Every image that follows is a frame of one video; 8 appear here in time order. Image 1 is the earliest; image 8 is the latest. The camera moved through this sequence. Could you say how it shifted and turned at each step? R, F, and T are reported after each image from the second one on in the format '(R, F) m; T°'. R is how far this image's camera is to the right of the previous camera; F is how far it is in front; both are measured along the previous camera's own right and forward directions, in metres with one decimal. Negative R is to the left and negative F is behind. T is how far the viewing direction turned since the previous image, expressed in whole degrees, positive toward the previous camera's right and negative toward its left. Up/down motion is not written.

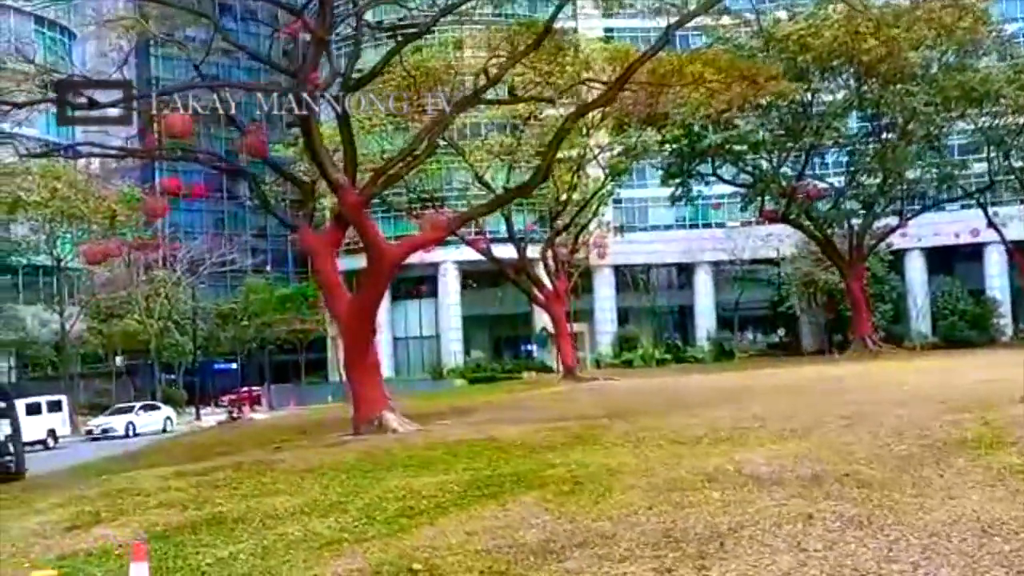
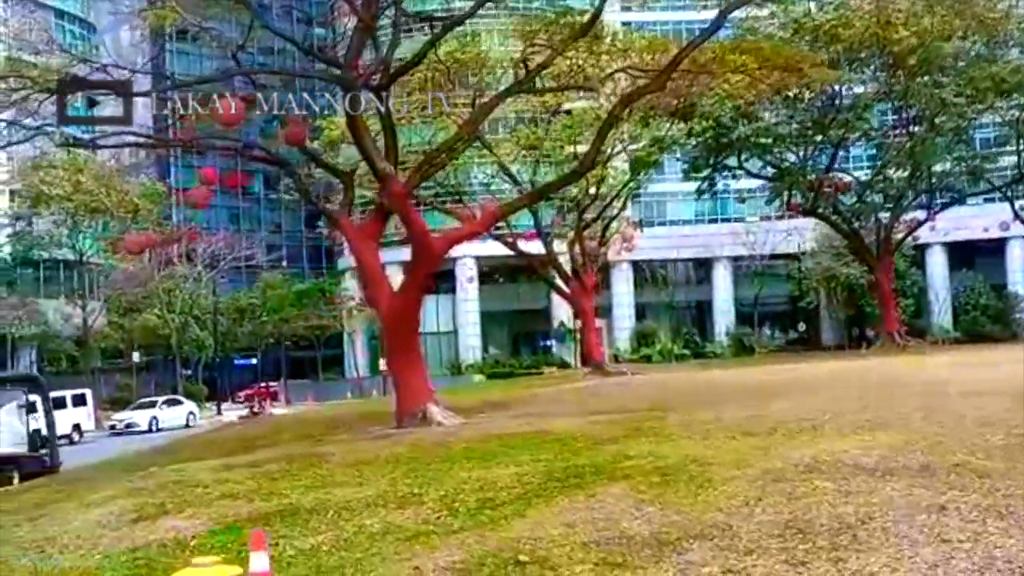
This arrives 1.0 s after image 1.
(-0.5, +0.3) m; 0°
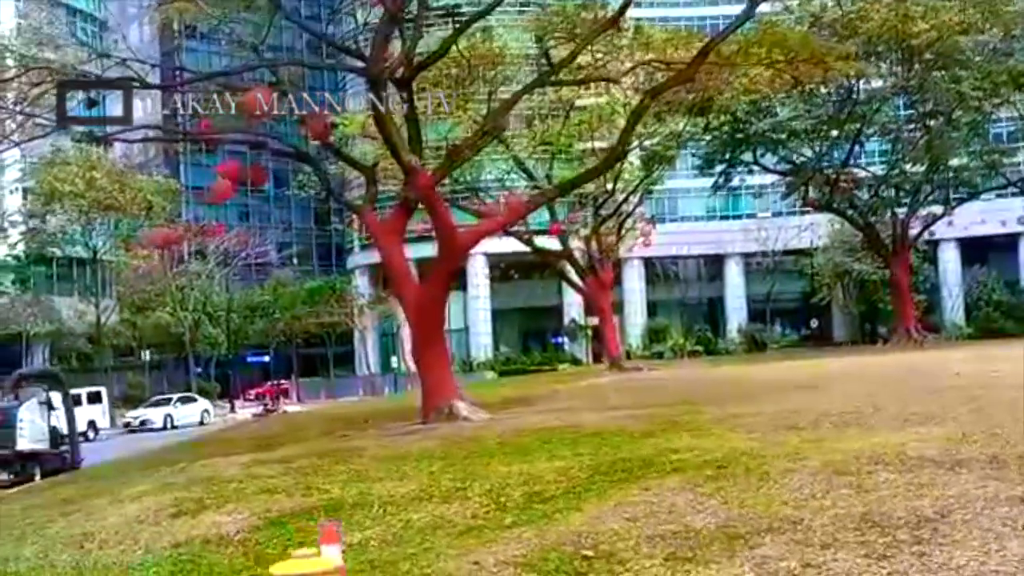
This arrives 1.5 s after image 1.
(-0.3, +0.2) m; 0°
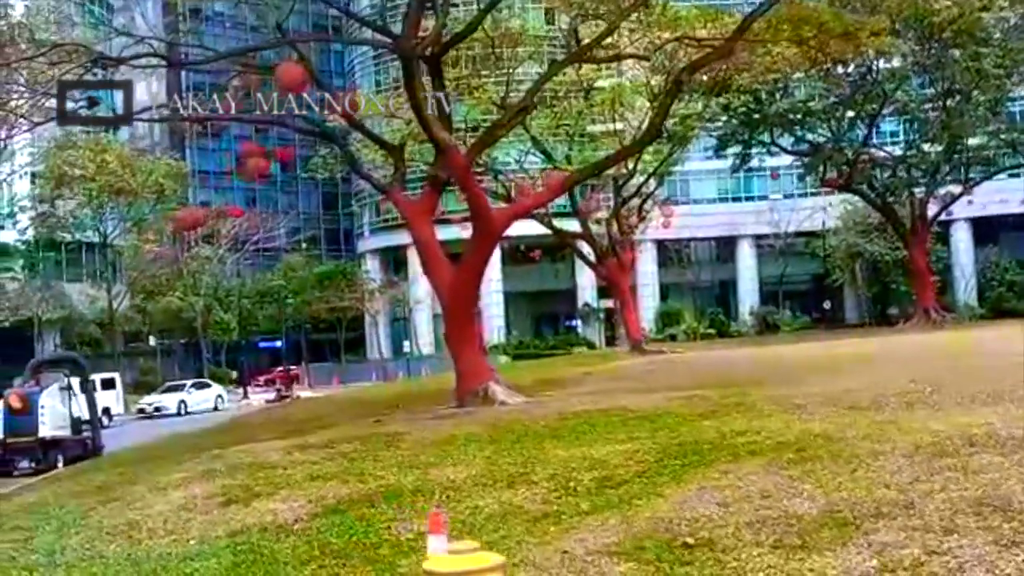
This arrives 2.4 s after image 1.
(-0.4, +0.4) m; 0°
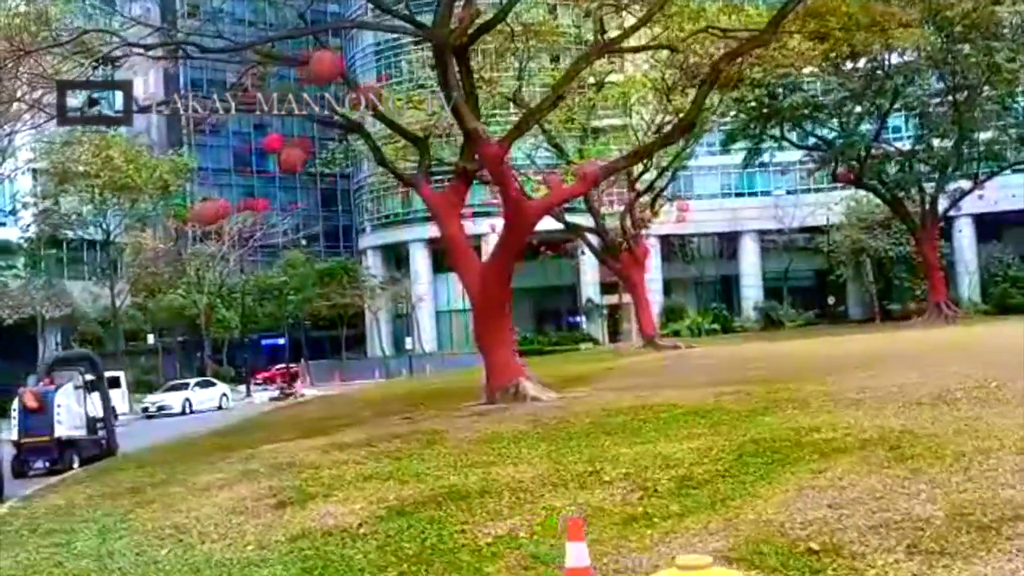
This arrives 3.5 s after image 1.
(-0.5, +0.4) m; 0°
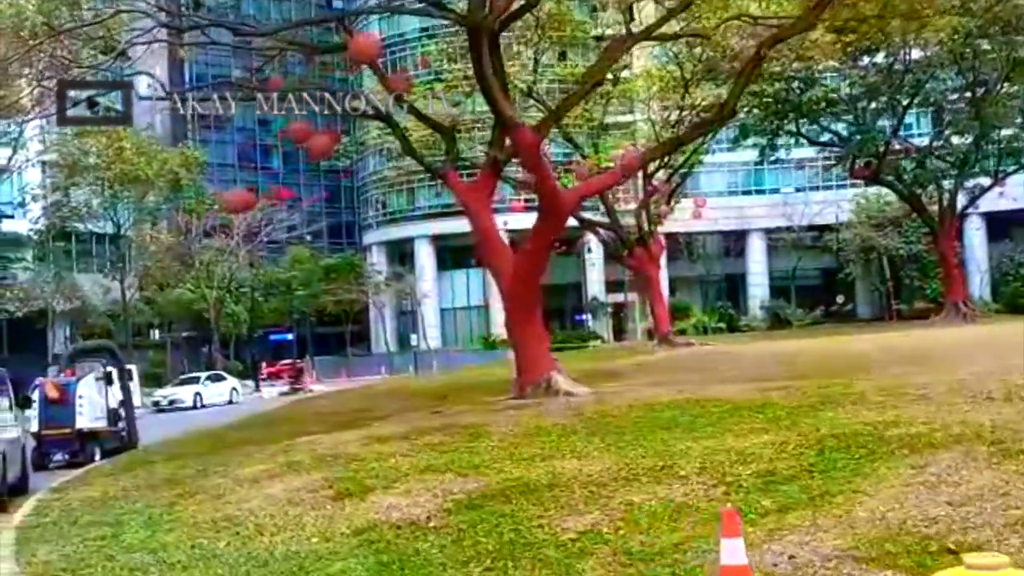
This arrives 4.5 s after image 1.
(-0.5, +0.3) m; 0°
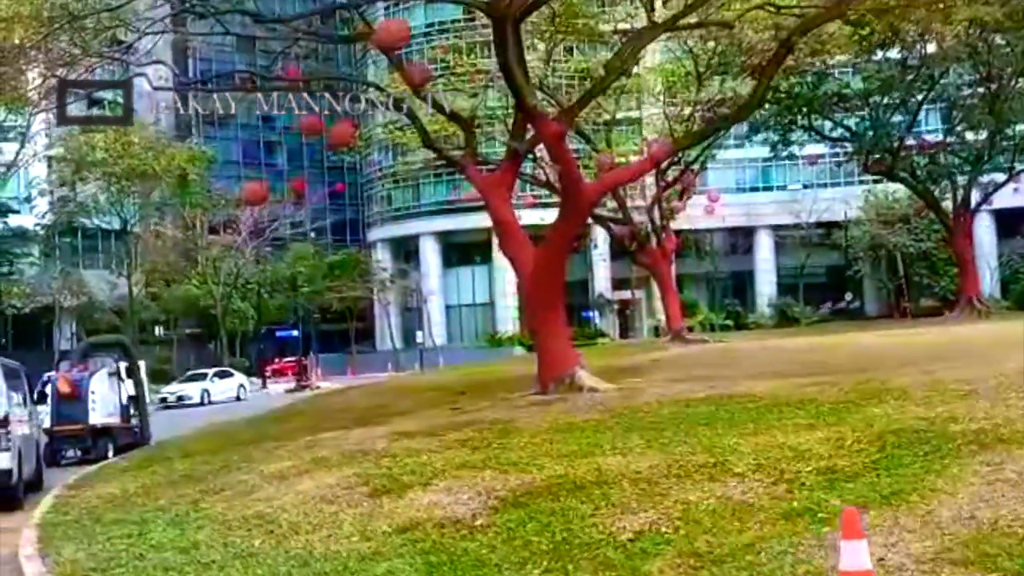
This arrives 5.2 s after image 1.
(-0.3, +0.3) m; 0°
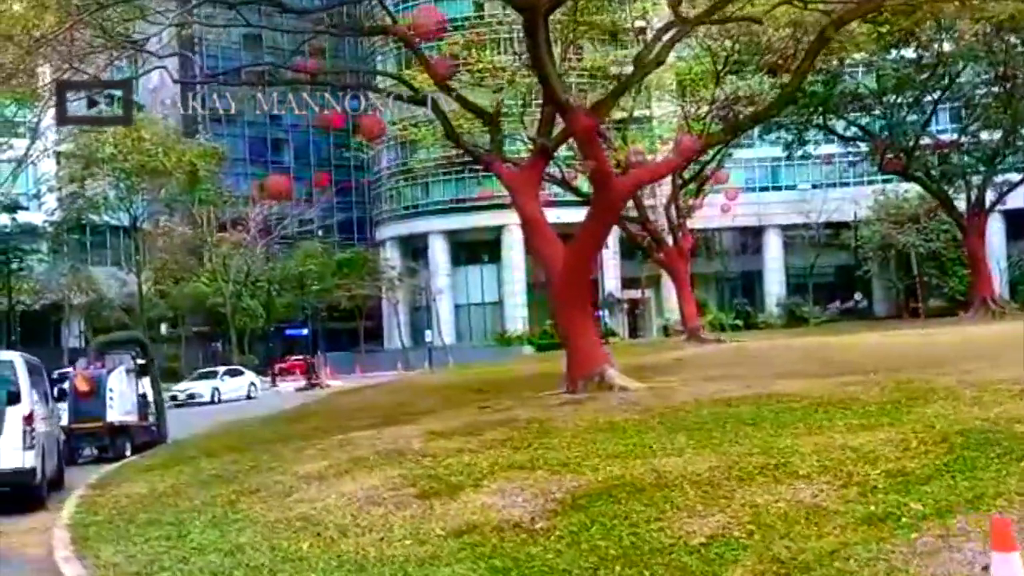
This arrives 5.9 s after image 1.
(-0.3, +0.2) m; 0°
